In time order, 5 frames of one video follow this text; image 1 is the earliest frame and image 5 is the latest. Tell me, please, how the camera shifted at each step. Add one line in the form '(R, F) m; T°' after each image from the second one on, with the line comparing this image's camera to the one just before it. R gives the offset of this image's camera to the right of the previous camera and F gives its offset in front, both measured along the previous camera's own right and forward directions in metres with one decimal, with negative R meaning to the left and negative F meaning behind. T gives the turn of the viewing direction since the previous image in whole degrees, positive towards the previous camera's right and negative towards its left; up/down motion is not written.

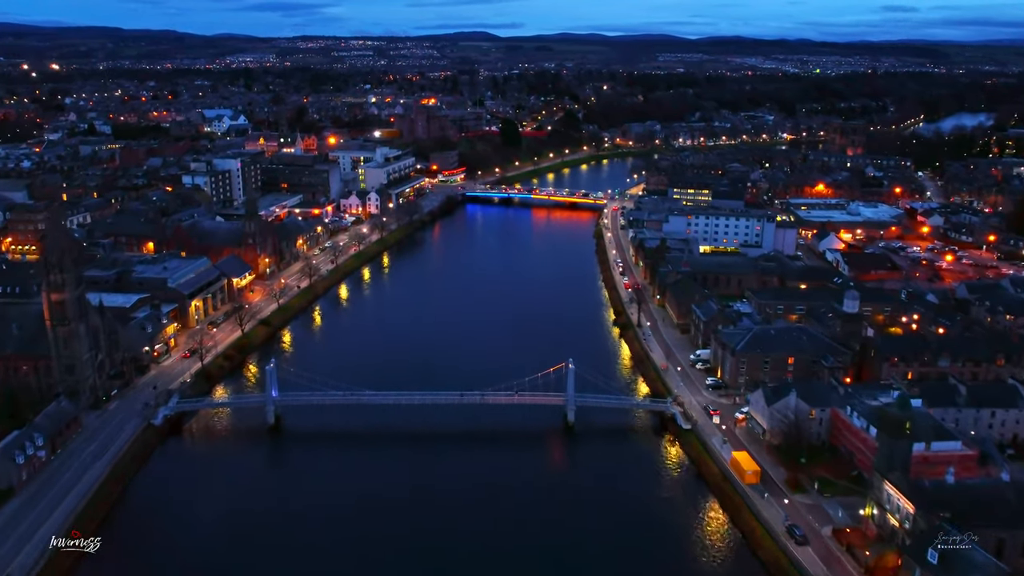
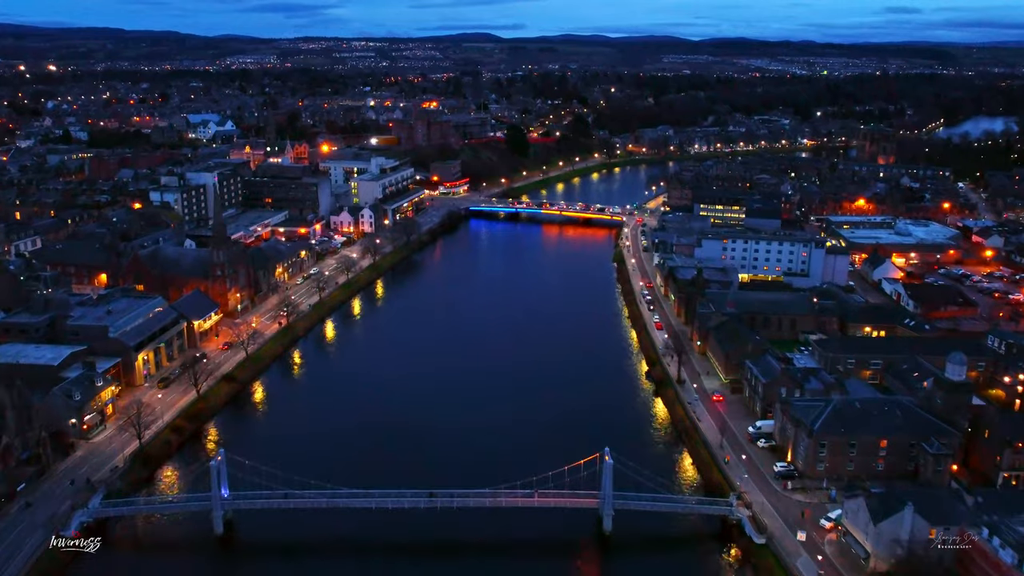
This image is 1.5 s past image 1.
(-0.3, +3.7) m; 0°
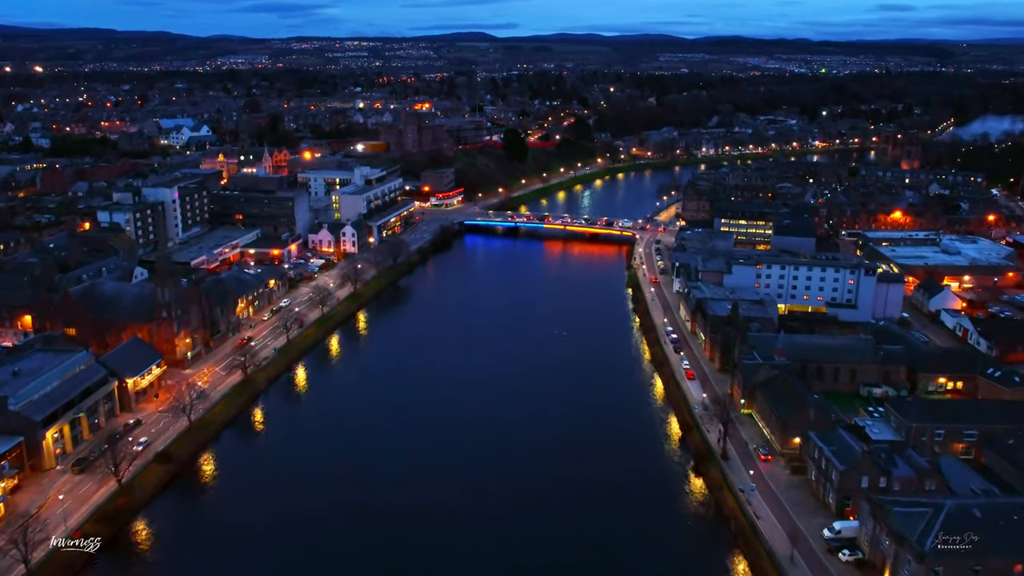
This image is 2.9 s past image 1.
(-0.2, +3.6) m; 0°
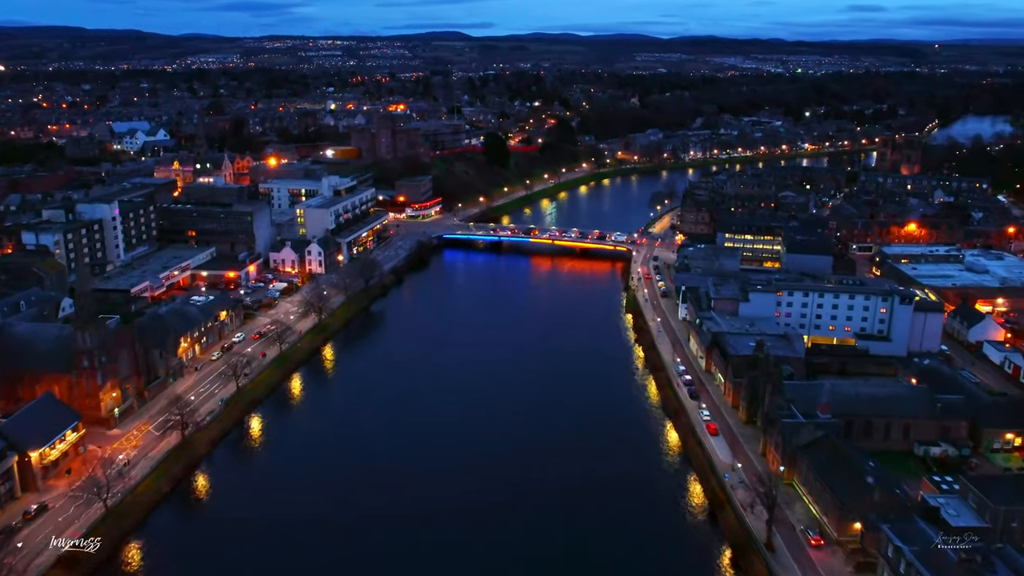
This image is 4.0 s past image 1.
(-0.3, +2.9) m; +2°
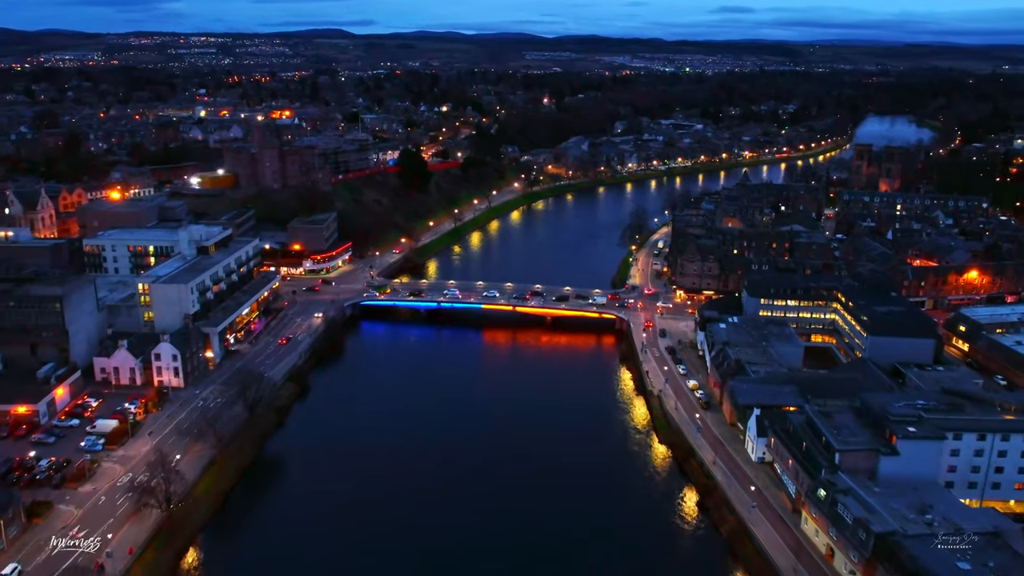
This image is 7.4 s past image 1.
(-1.4, +8.7) m; +7°
